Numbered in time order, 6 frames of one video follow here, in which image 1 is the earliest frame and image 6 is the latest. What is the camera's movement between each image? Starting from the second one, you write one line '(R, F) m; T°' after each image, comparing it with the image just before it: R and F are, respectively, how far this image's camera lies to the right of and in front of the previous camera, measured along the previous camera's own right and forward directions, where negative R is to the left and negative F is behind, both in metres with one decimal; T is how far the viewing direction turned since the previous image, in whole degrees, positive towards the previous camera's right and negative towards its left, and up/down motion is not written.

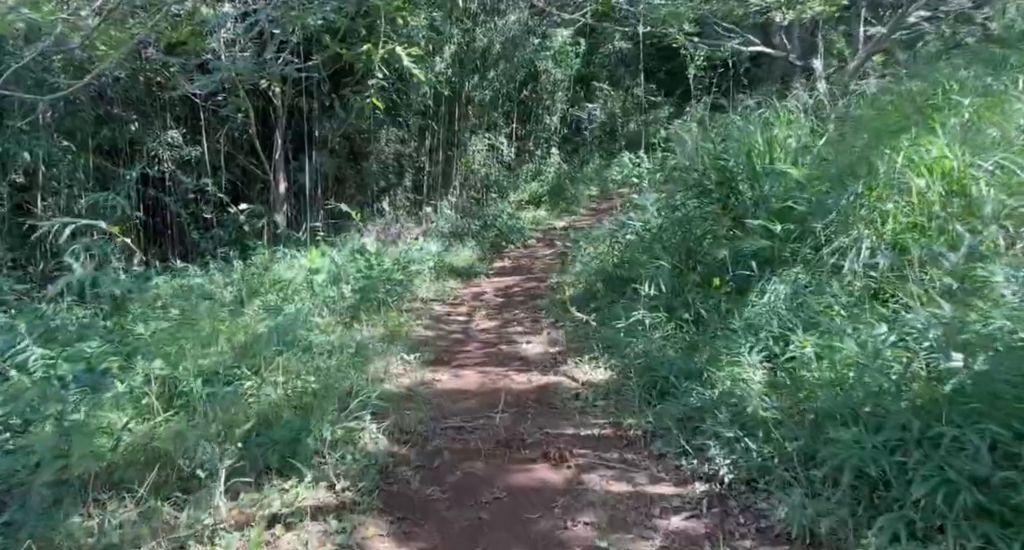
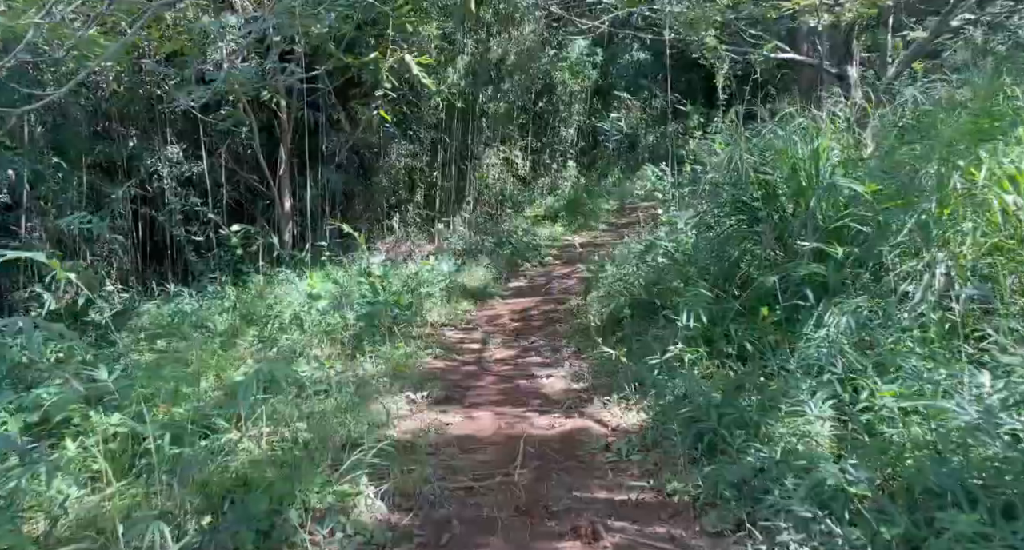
(0.0, +0.4) m; -1°
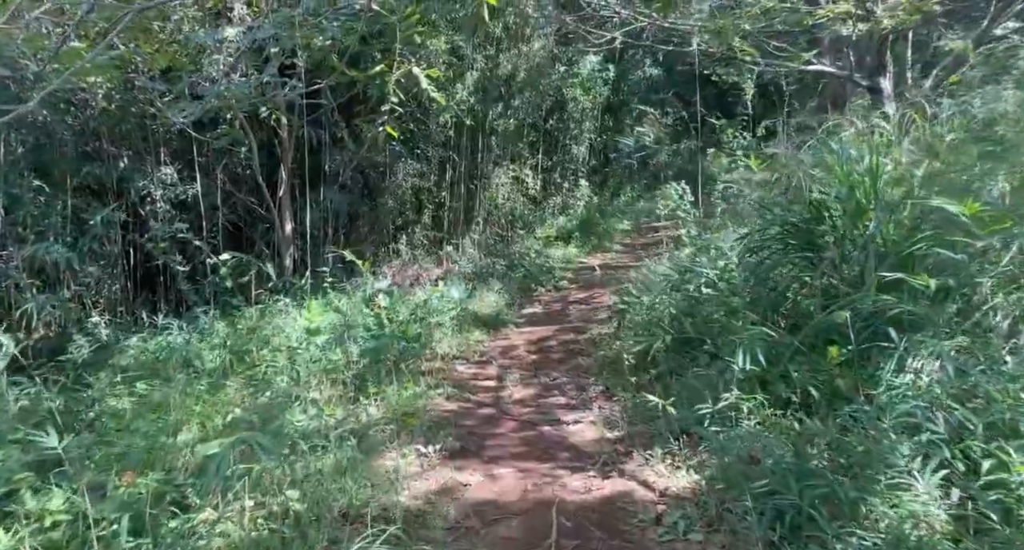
(-0.1, +0.4) m; 0°
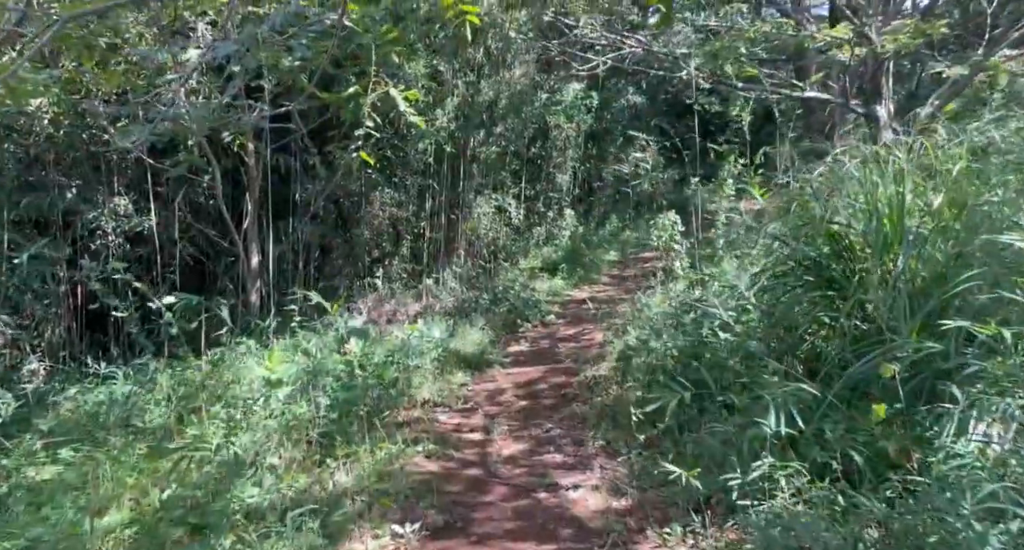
(0.0, +0.4) m; +1°
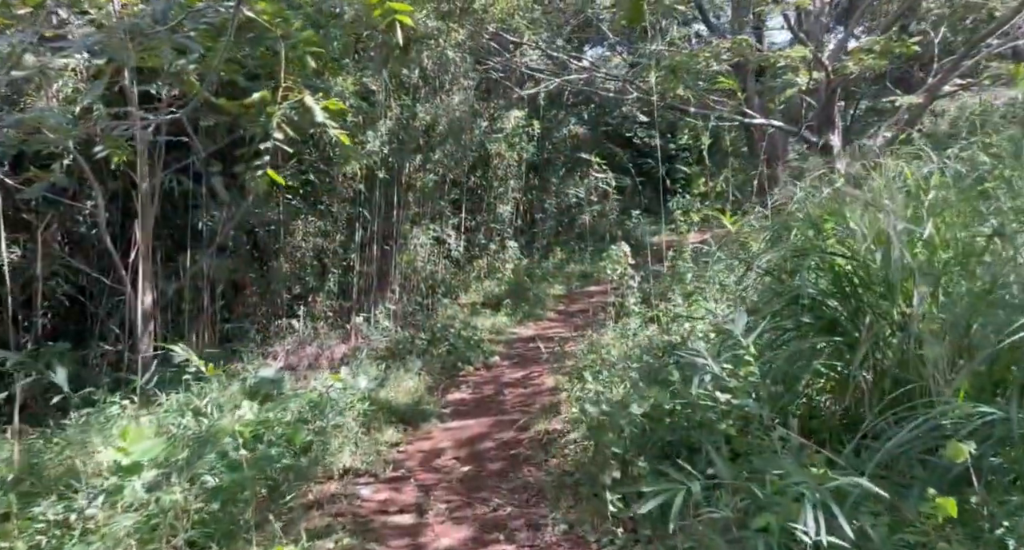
(0.0, +0.7) m; +4°
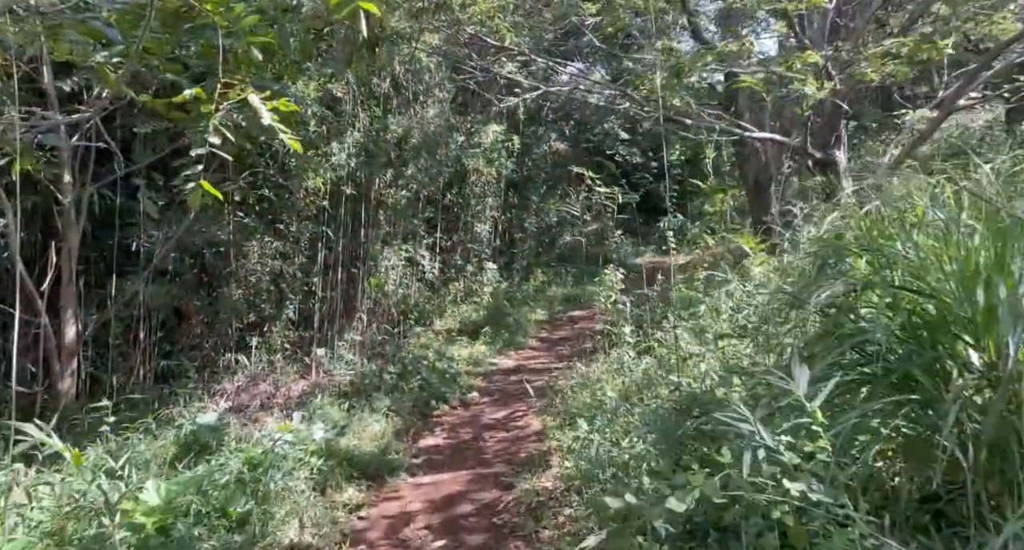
(0.0, +0.6) m; +2°
